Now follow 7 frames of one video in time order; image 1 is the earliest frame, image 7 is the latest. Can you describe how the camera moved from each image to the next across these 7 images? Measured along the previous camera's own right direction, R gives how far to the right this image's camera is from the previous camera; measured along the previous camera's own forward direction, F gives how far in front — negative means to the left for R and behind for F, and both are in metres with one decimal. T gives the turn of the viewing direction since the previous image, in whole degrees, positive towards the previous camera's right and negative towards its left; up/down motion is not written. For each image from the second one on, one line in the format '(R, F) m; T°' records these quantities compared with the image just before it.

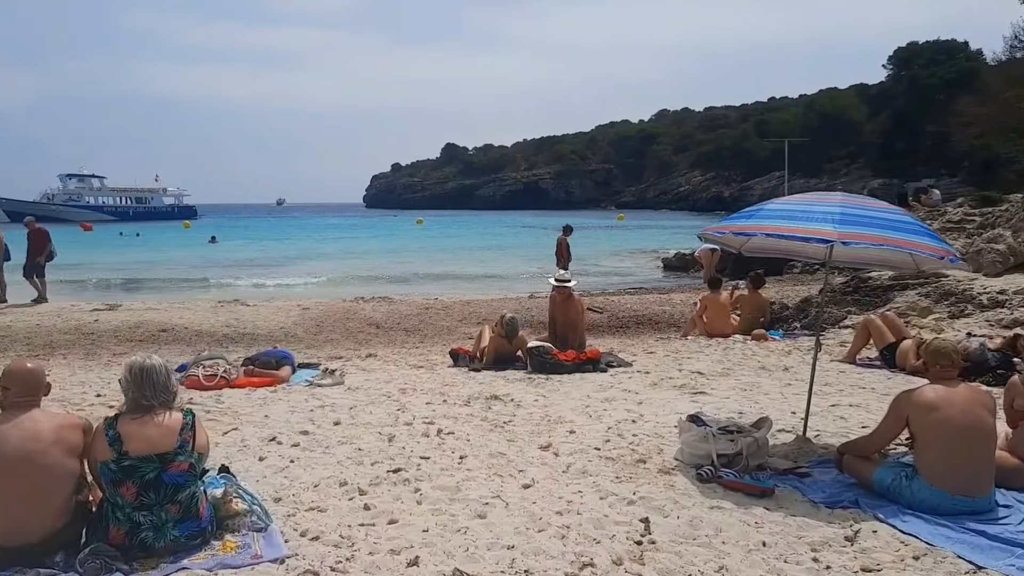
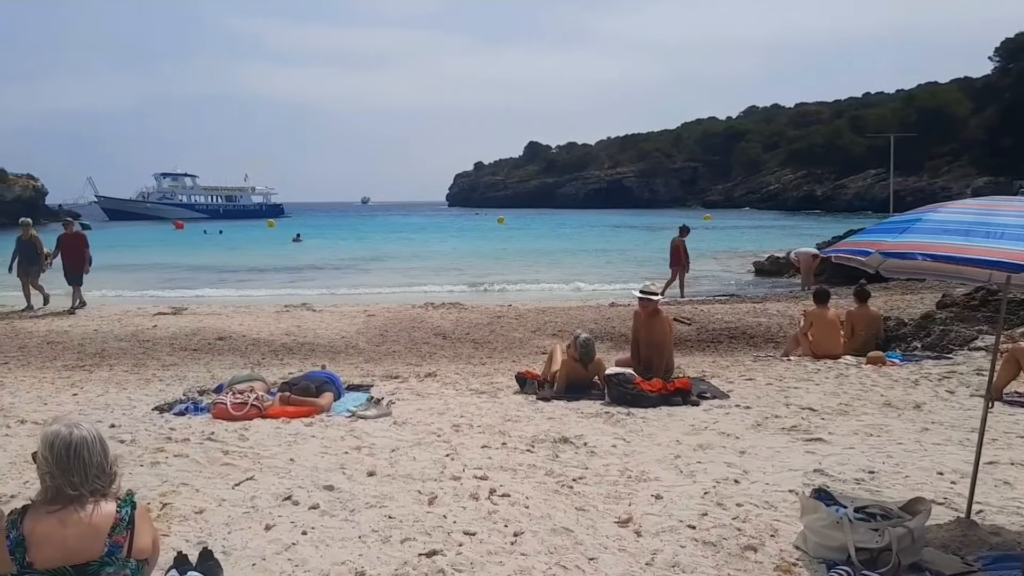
(0.0, +1.0) m; -5°
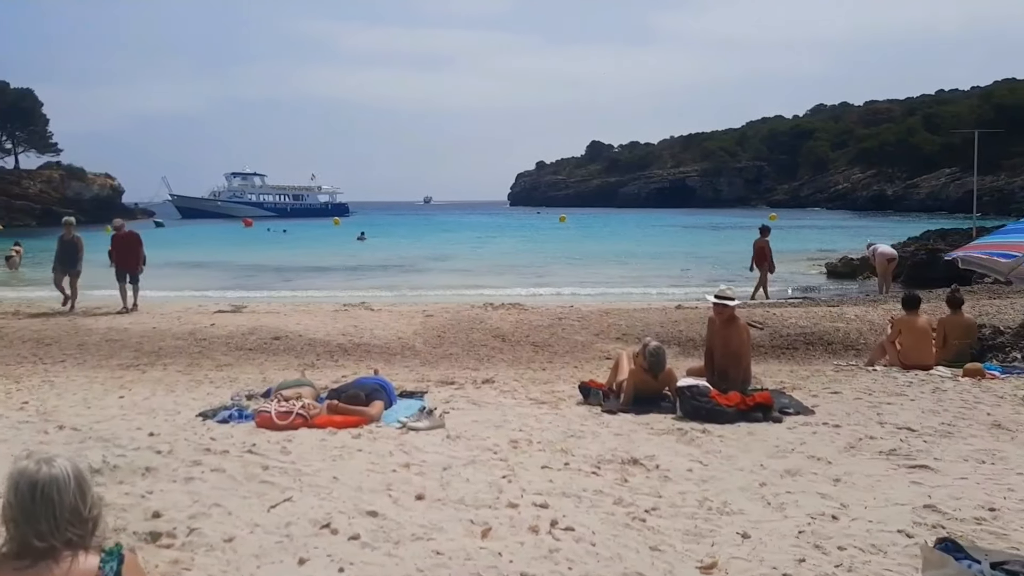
(0.0, +0.5) m; -4°
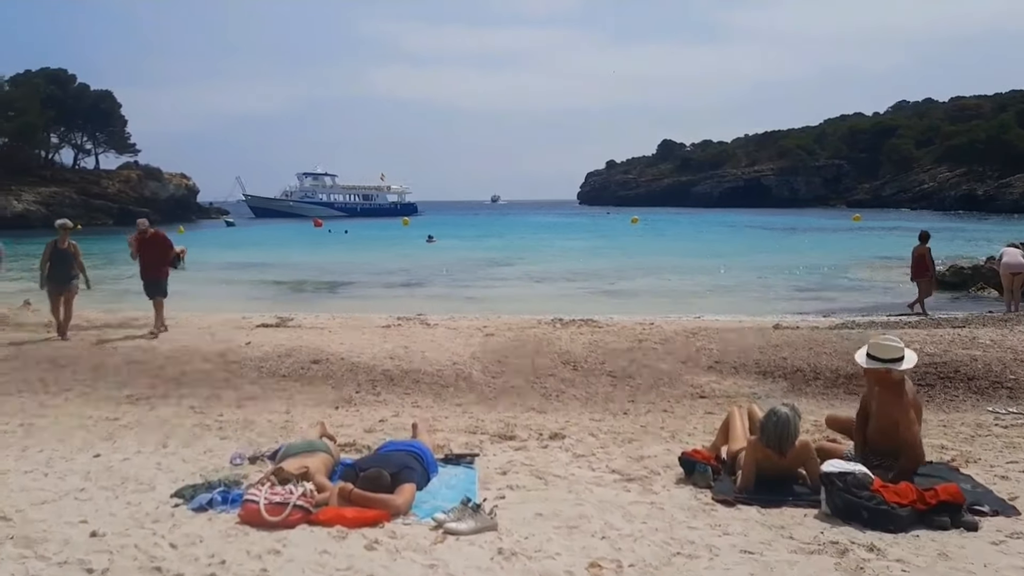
(-0.1, +1.6) m; -4°
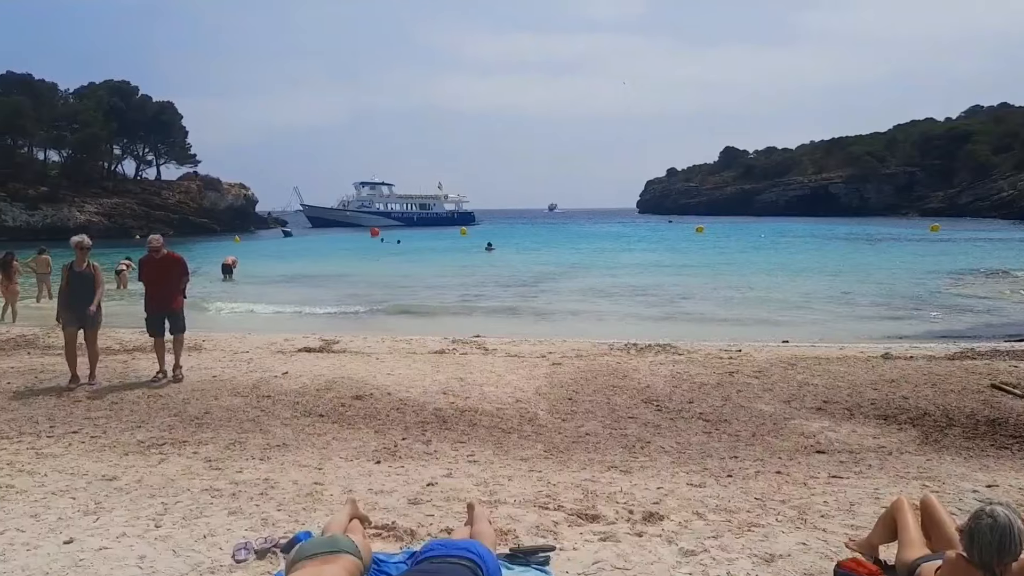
(-0.1, +1.3) m; -4°
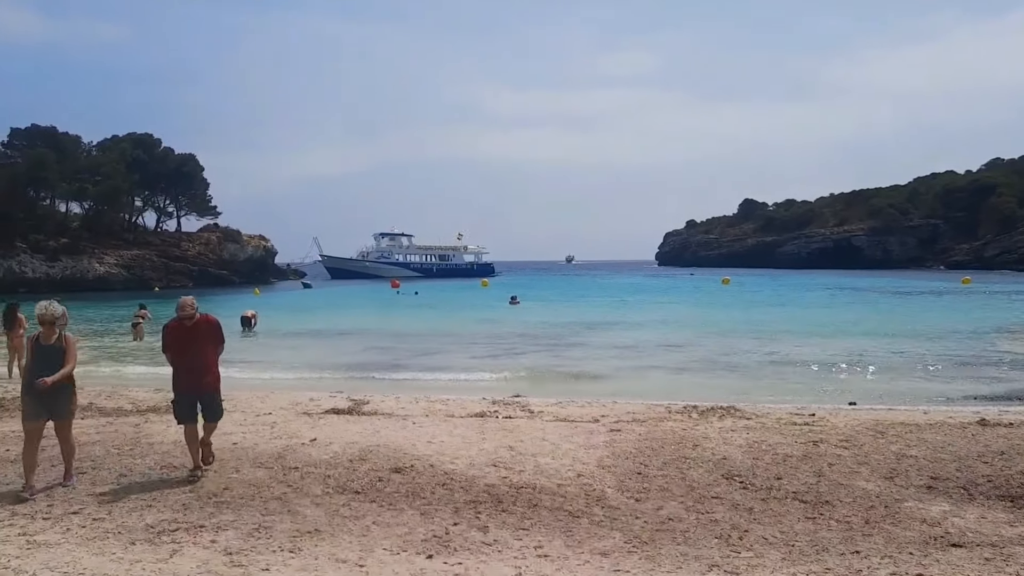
(-0.4, +0.9) m; -1°
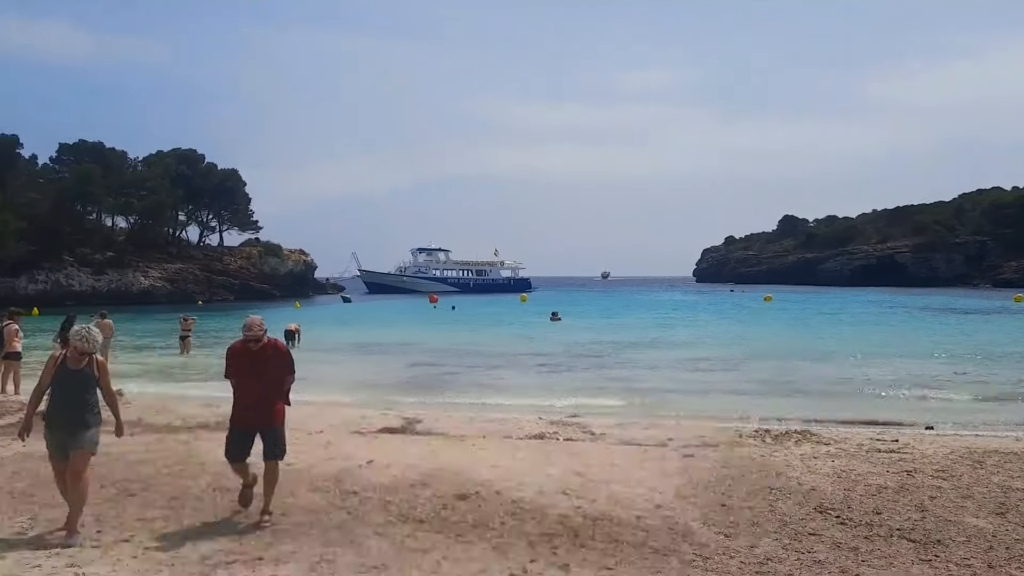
(-0.3, +0.5) m; -2°
